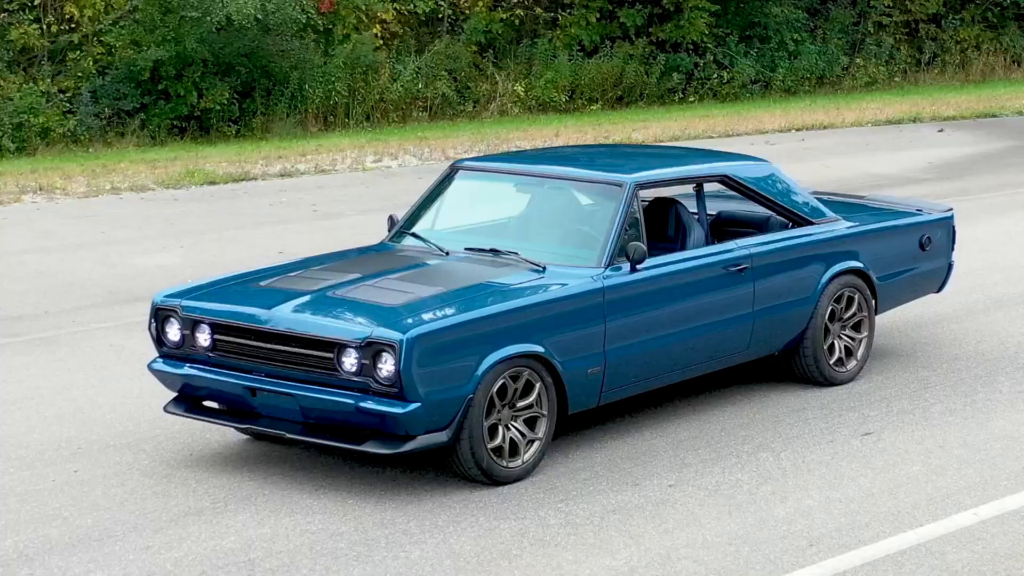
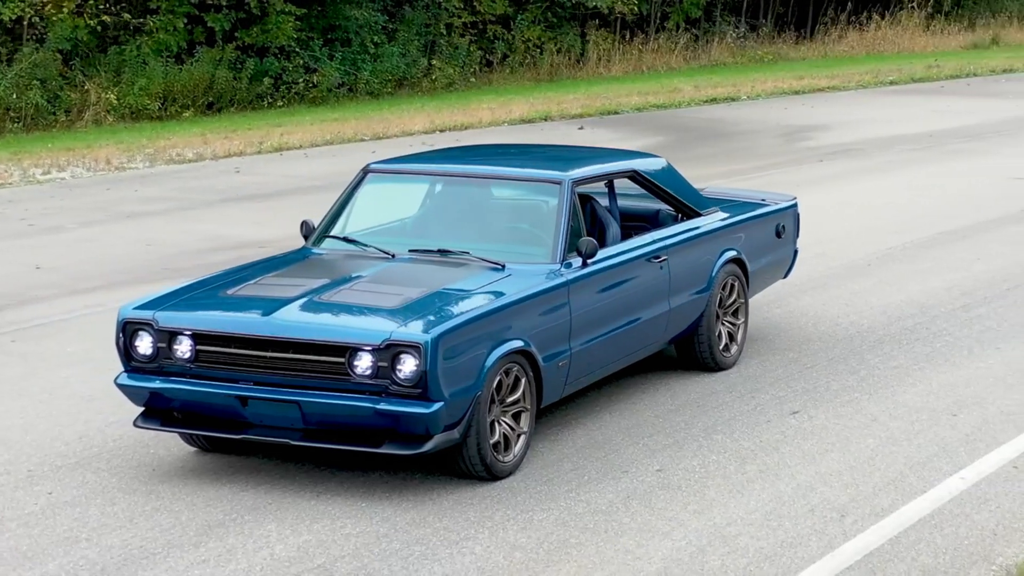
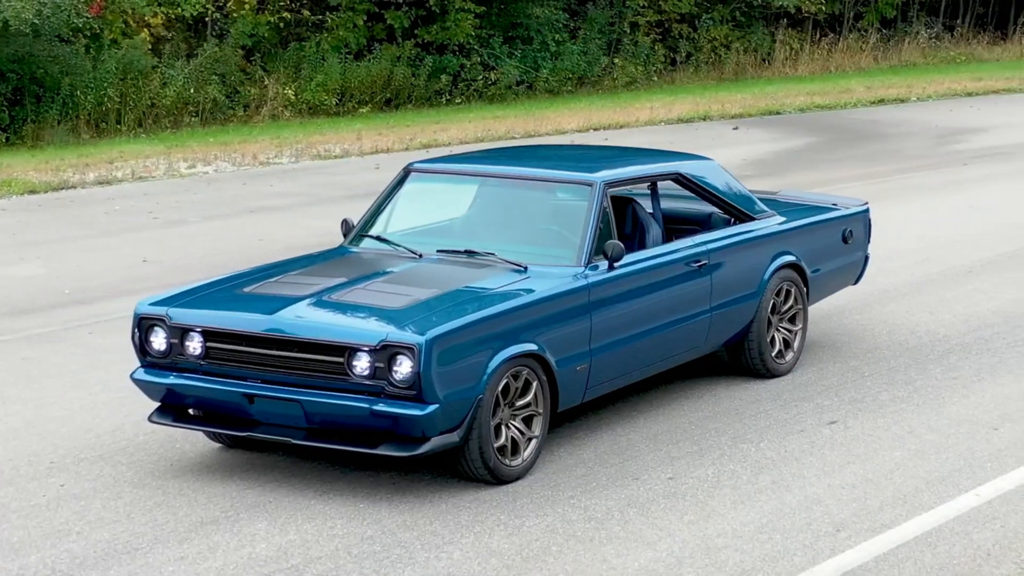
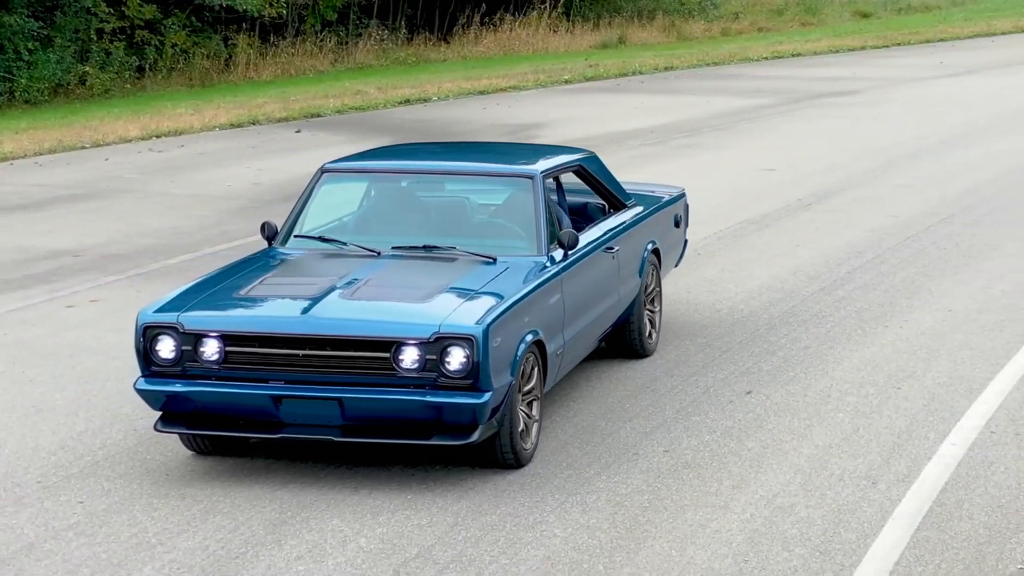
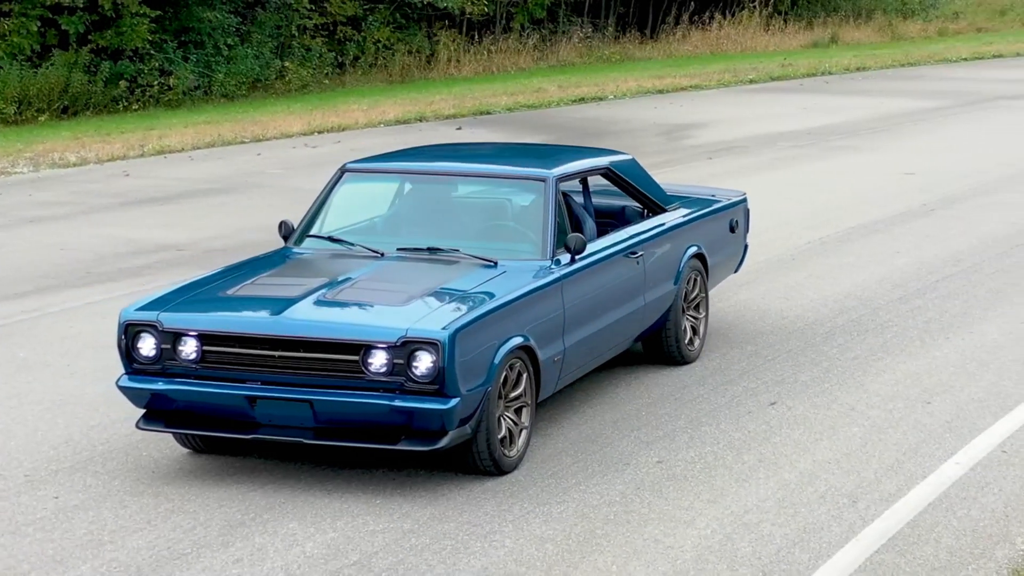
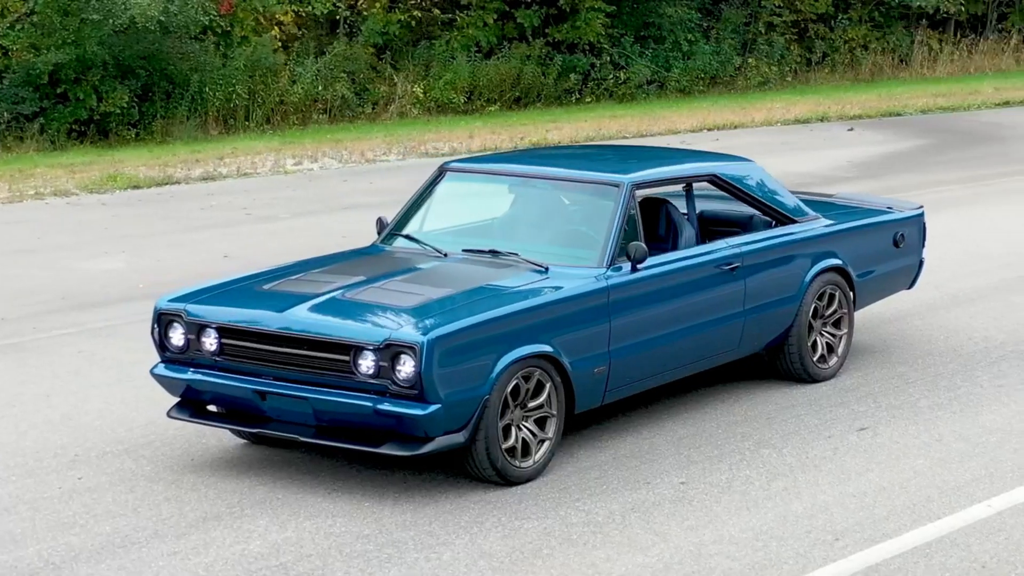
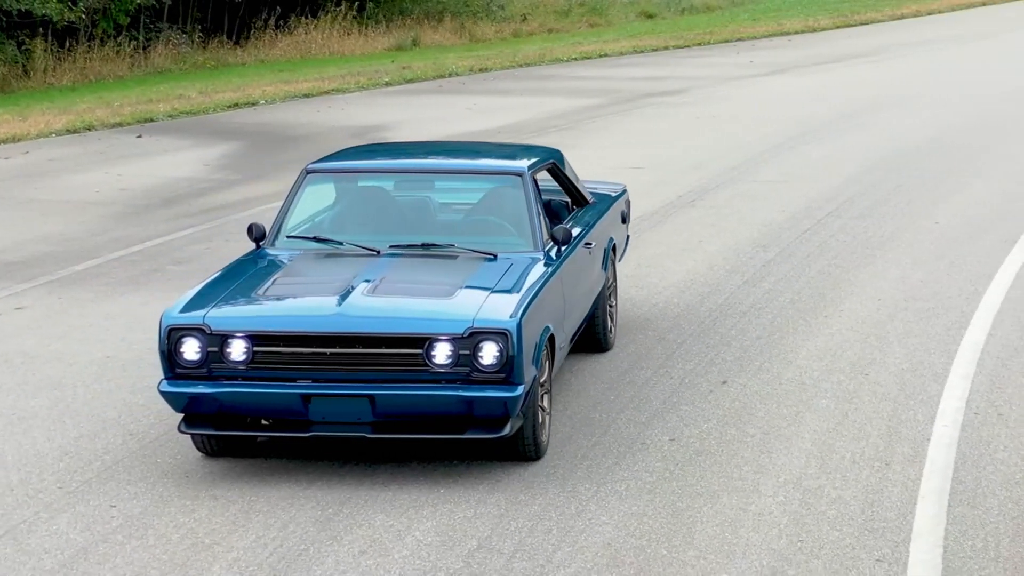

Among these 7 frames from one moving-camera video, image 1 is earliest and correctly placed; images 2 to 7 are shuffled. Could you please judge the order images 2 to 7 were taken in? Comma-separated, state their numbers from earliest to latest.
6, 3, 2, 5, 4, 7
